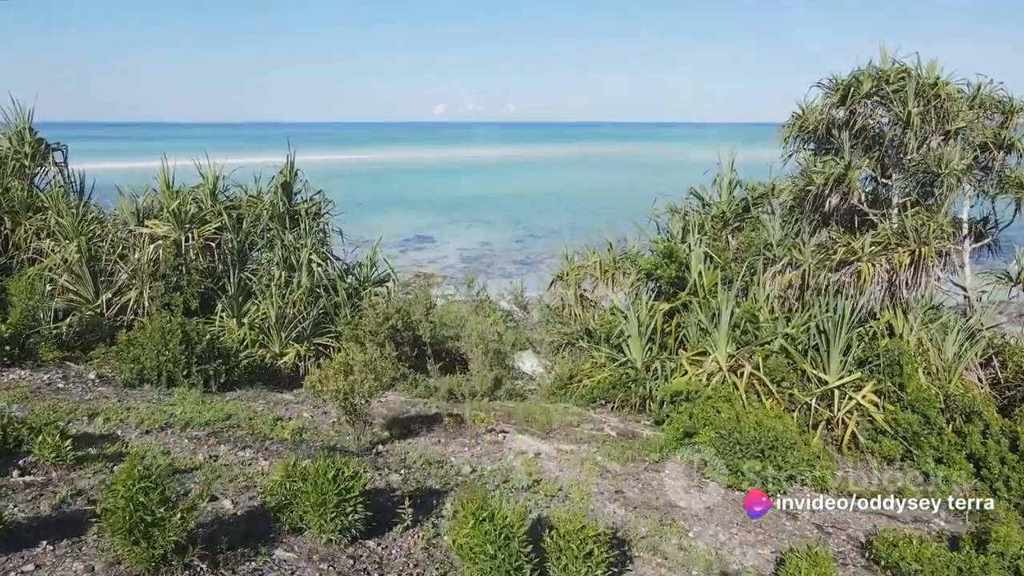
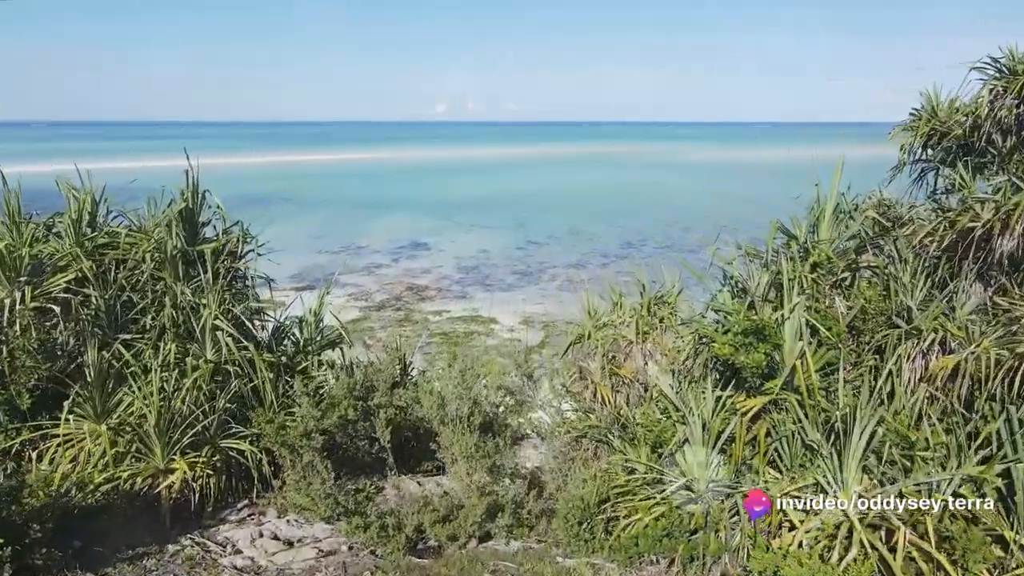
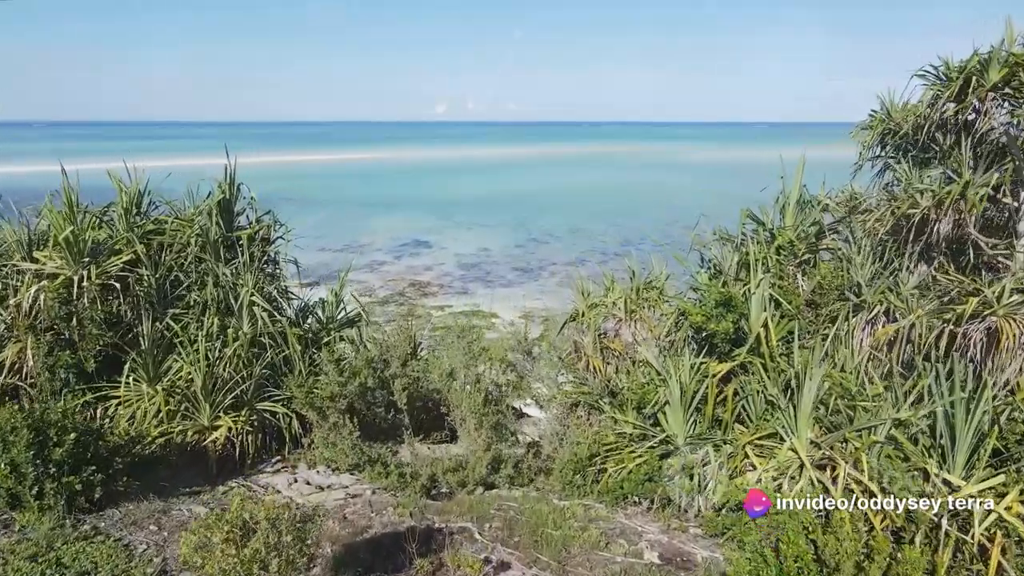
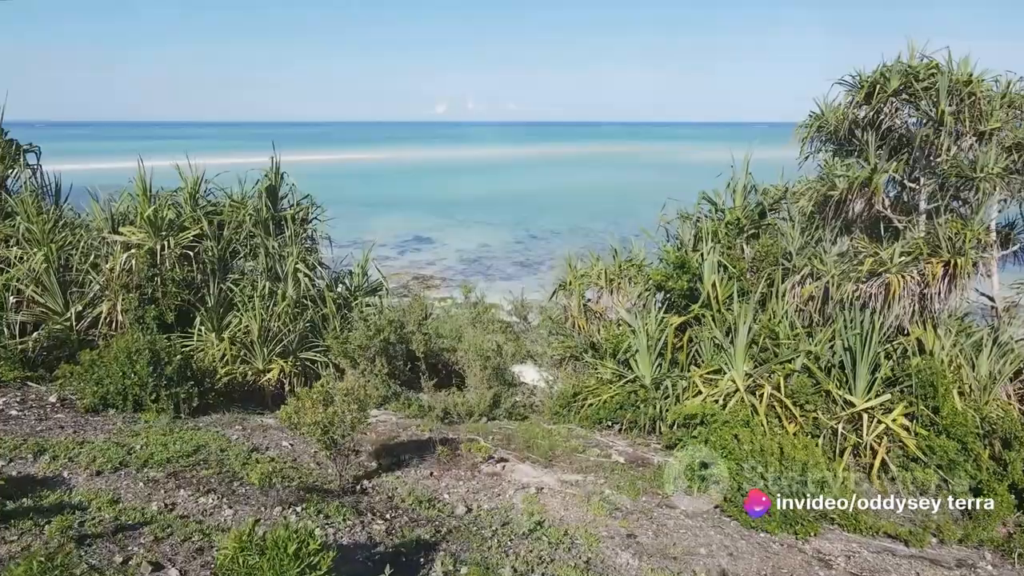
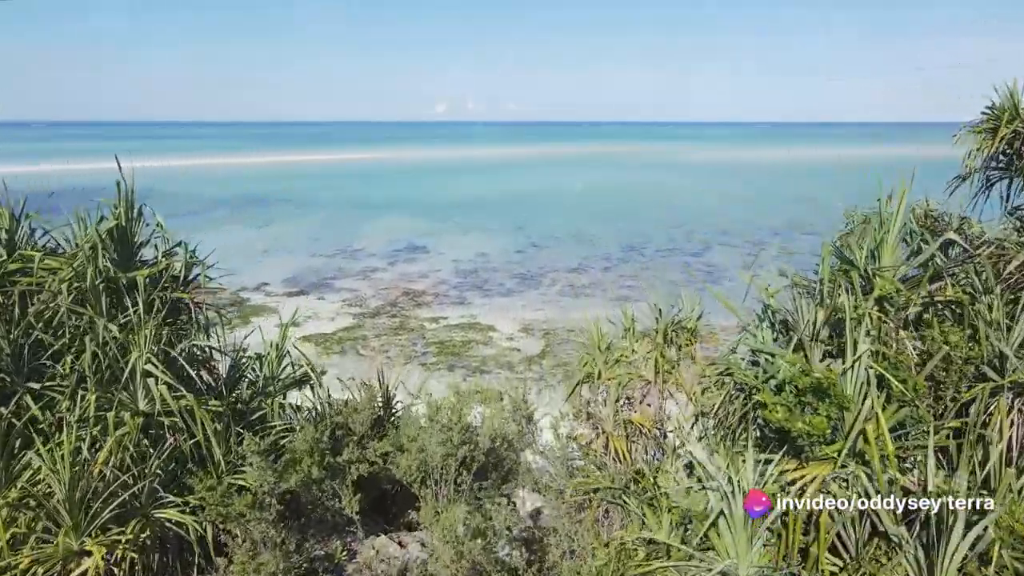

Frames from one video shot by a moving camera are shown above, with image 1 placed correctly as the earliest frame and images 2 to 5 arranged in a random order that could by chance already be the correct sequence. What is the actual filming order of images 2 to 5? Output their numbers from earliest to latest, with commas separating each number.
4, 3, 2, 5
